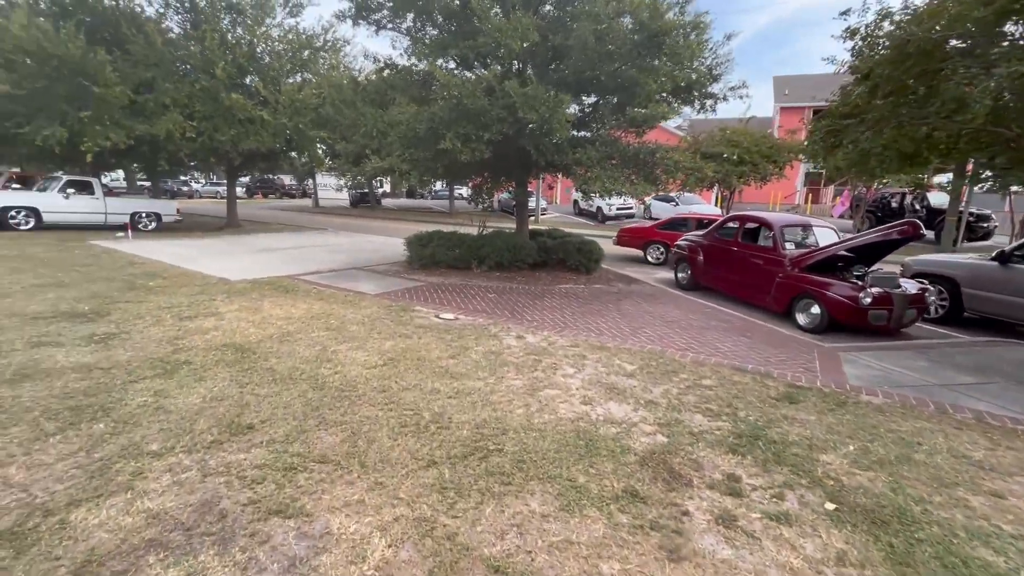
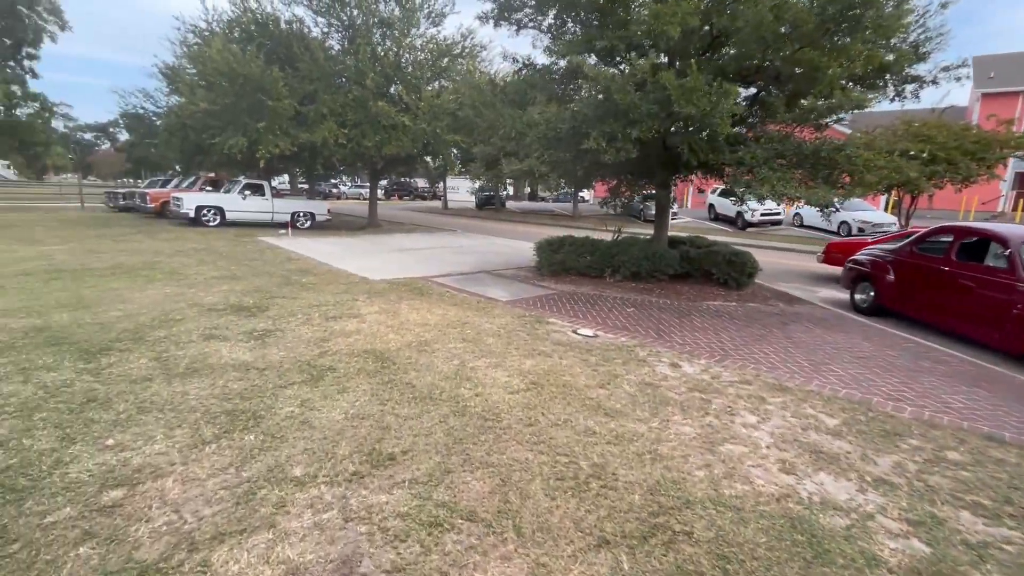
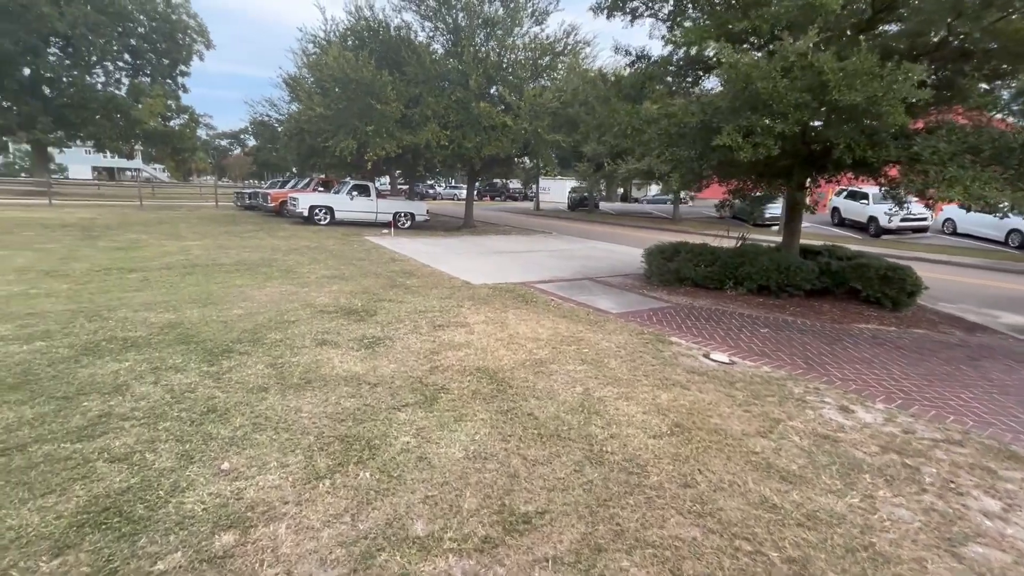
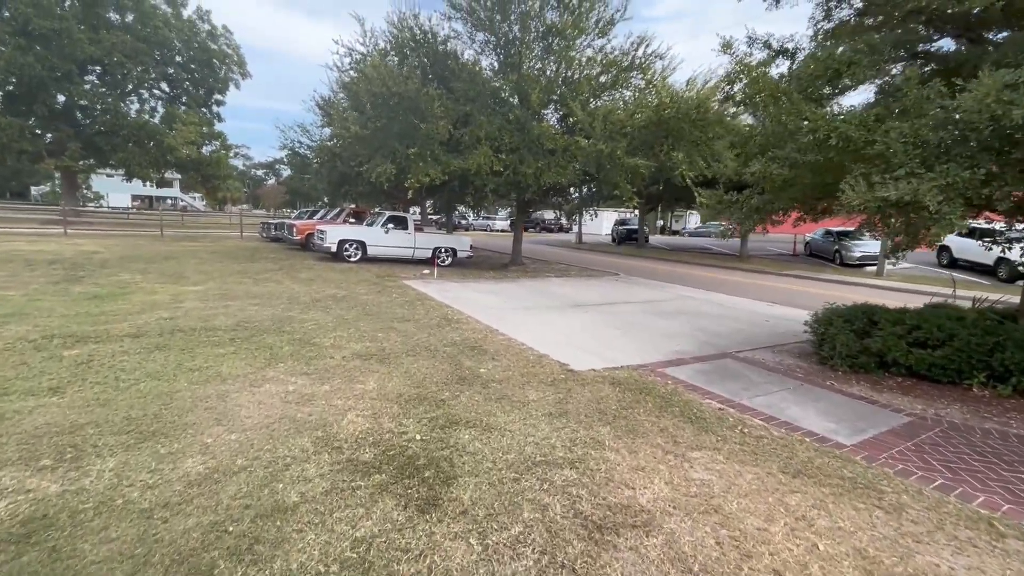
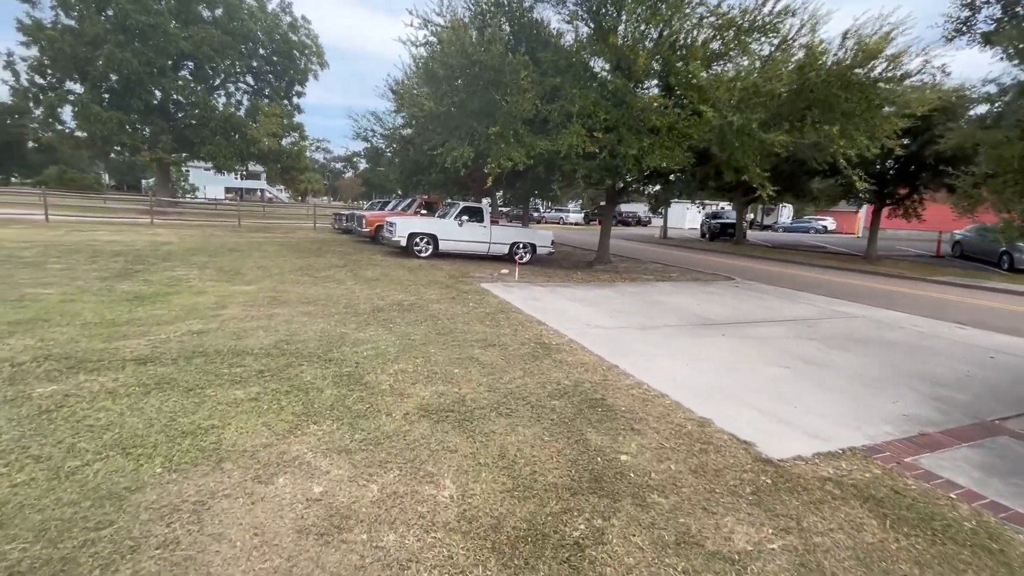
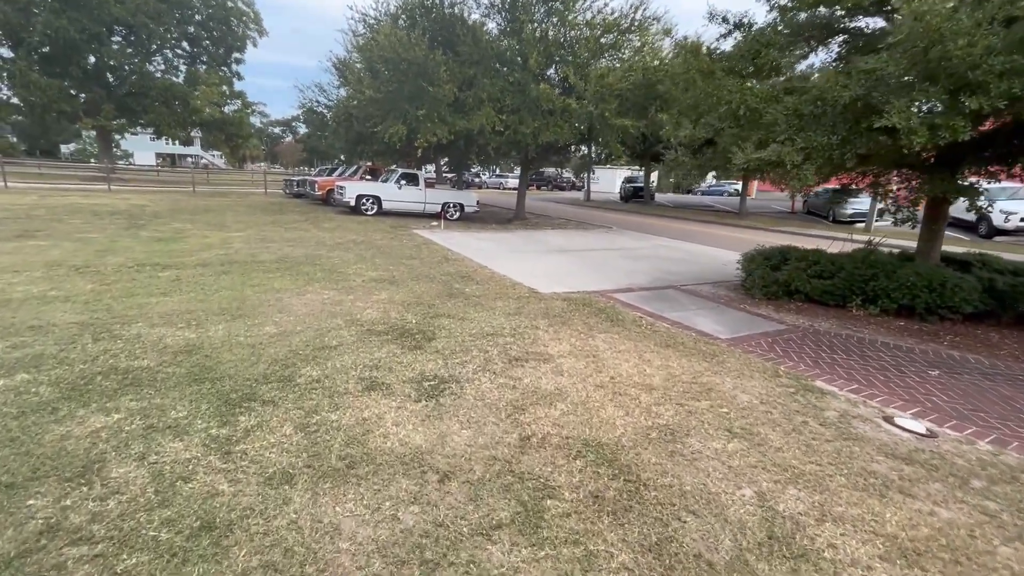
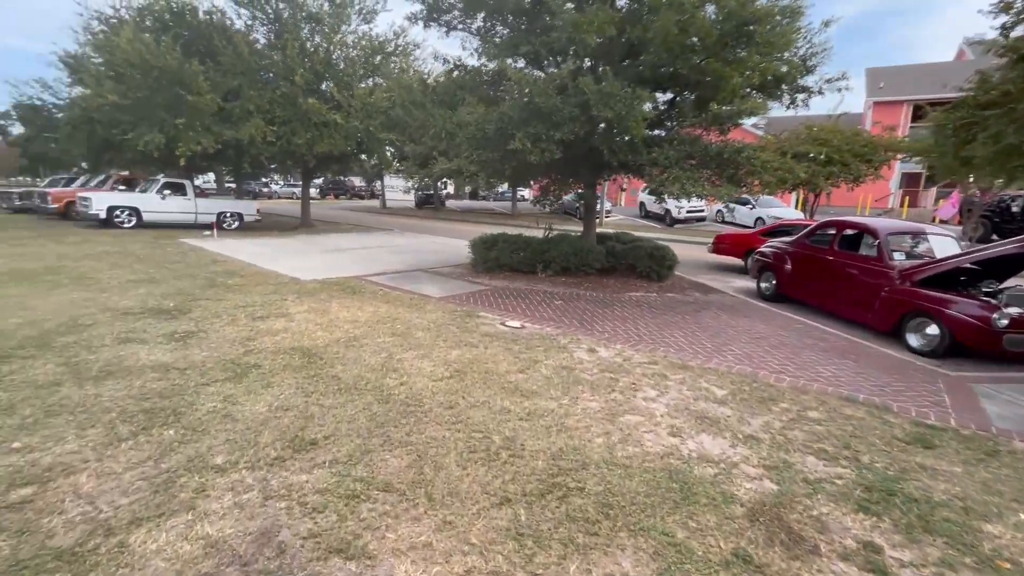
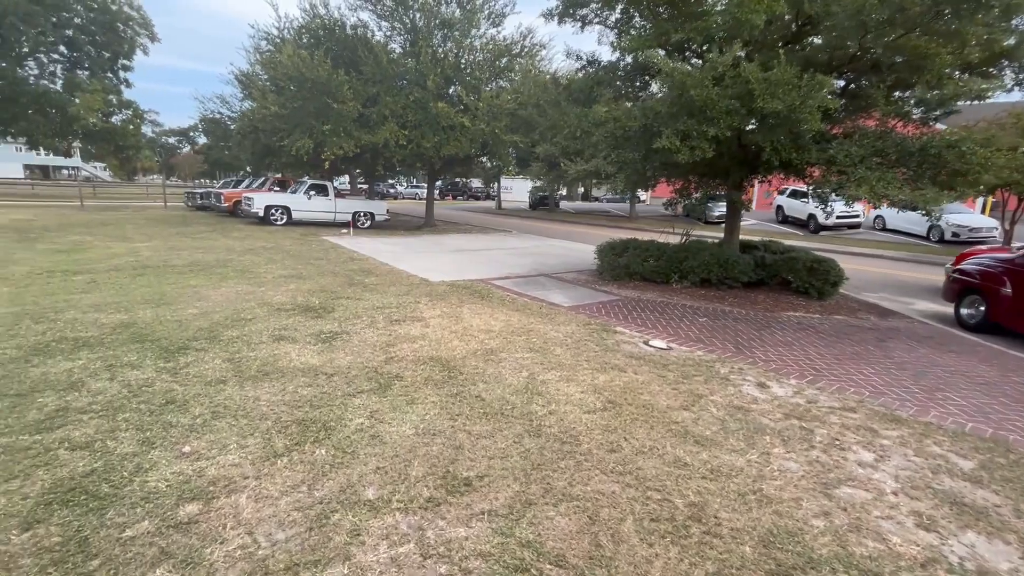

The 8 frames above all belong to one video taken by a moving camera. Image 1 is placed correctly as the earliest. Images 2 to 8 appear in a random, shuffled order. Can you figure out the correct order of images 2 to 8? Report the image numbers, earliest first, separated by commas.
7, 2, 8, 3, 6, 4, 5
